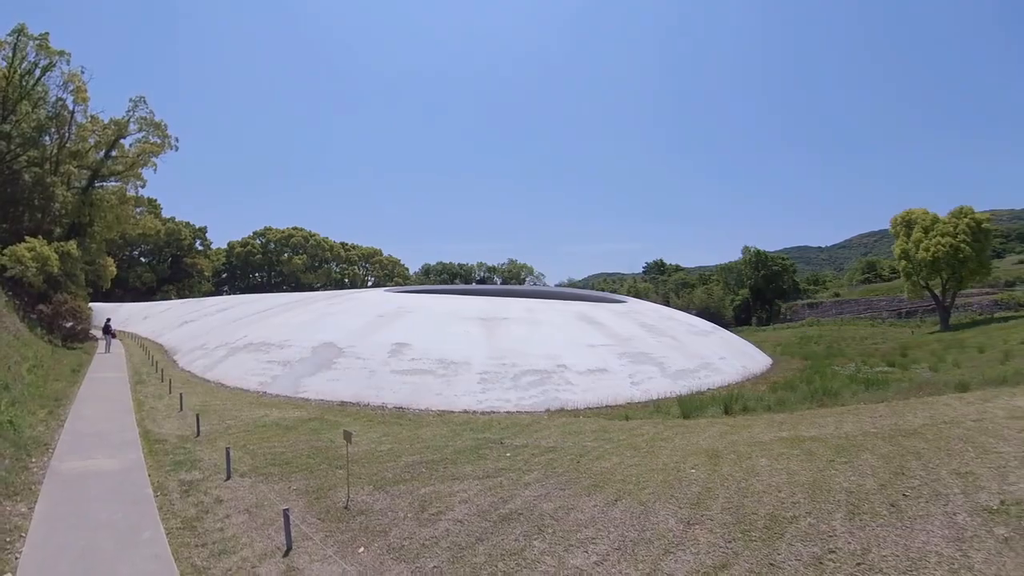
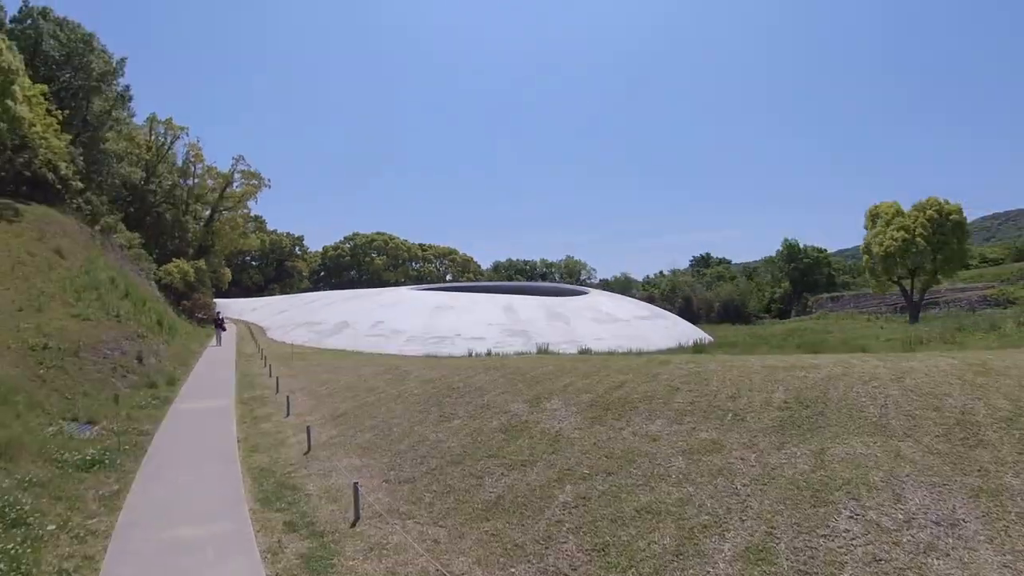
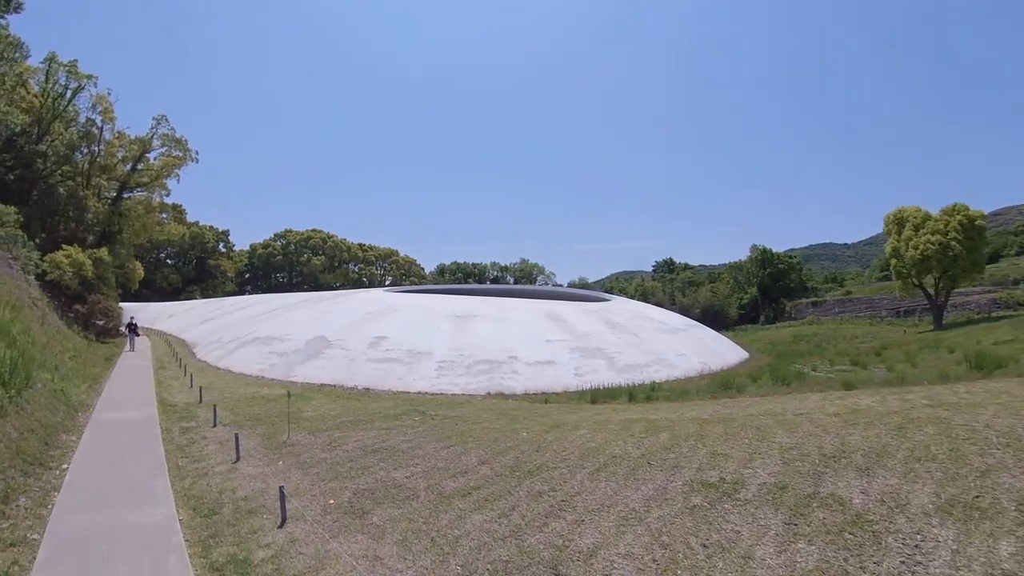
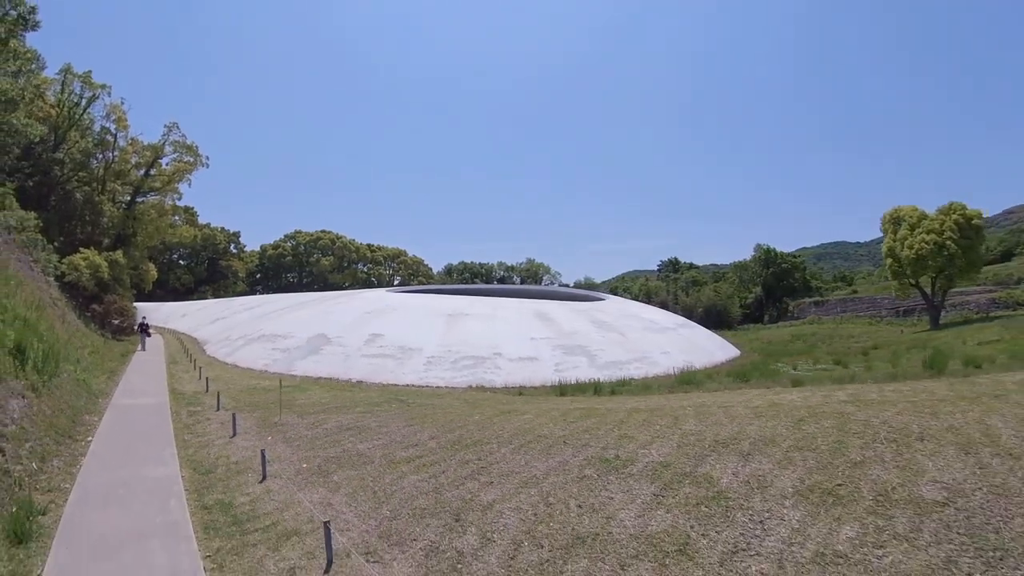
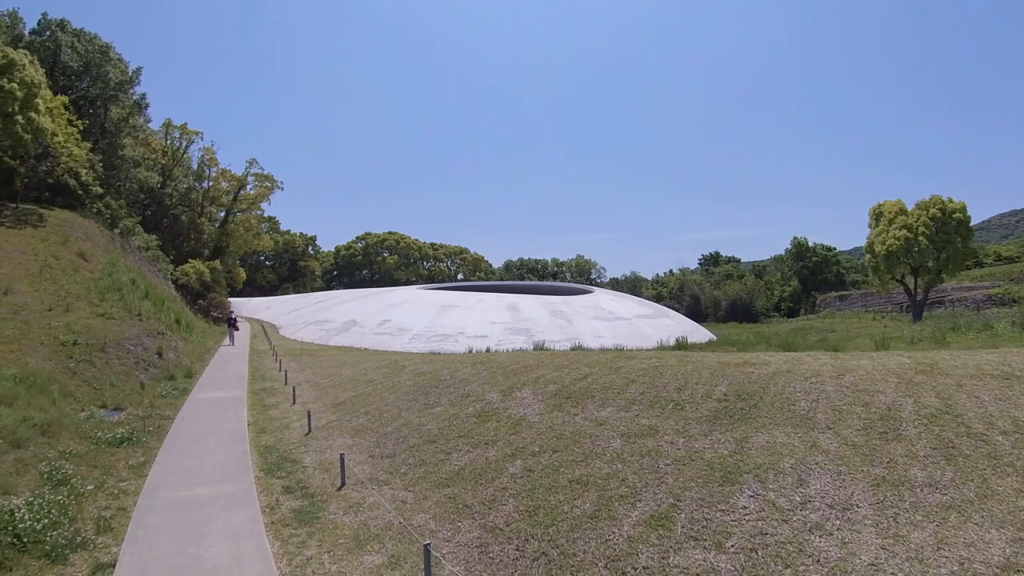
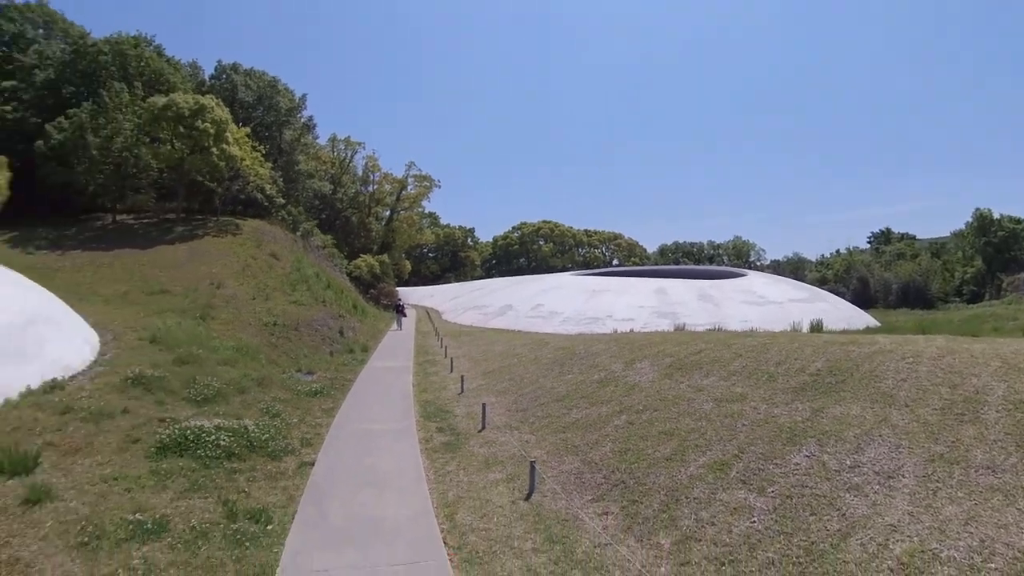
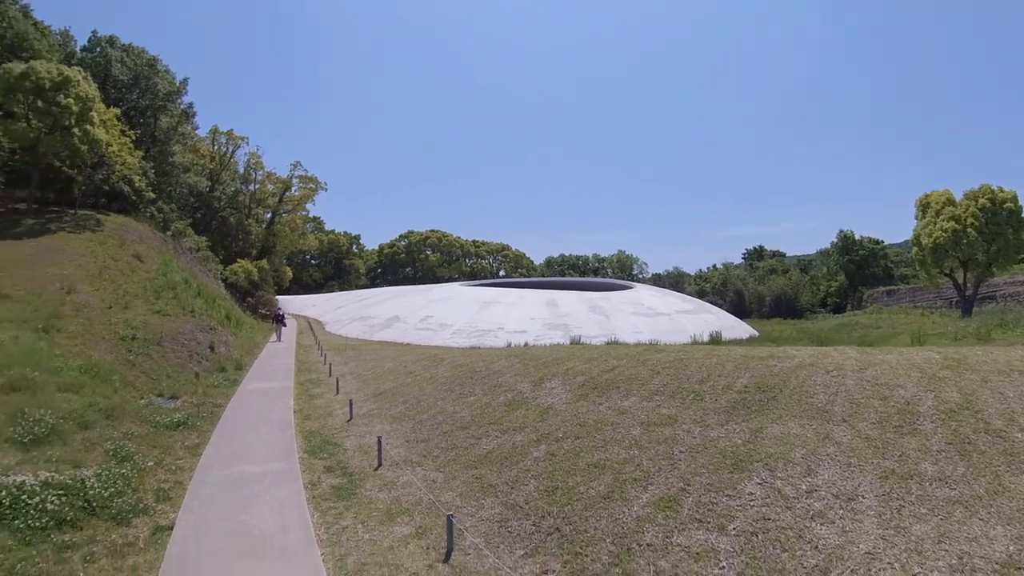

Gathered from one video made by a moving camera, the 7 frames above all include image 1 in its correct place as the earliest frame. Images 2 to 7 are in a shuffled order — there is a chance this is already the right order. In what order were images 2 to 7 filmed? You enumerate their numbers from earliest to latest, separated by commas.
3, 4, 2, 5, 7, 6
